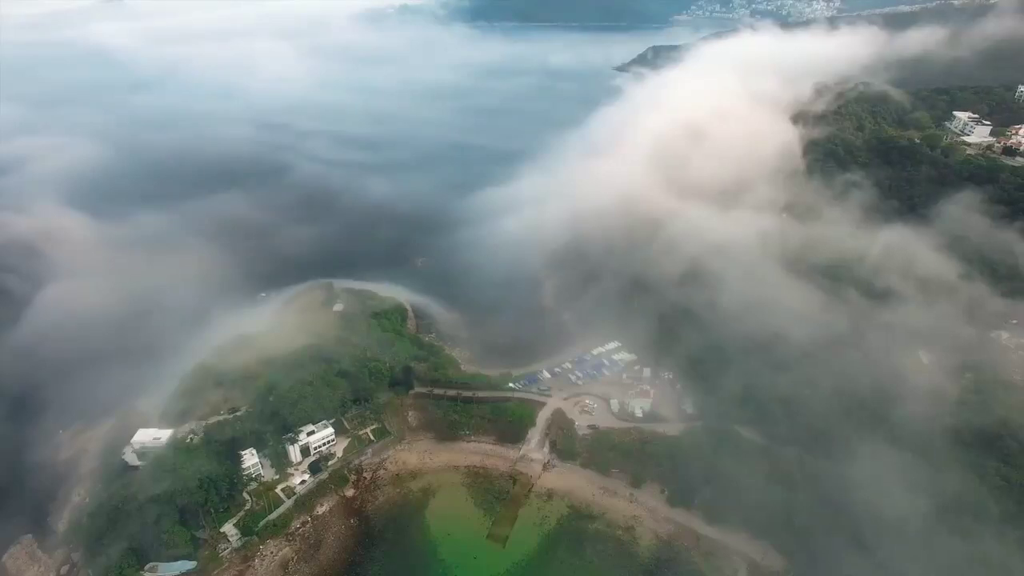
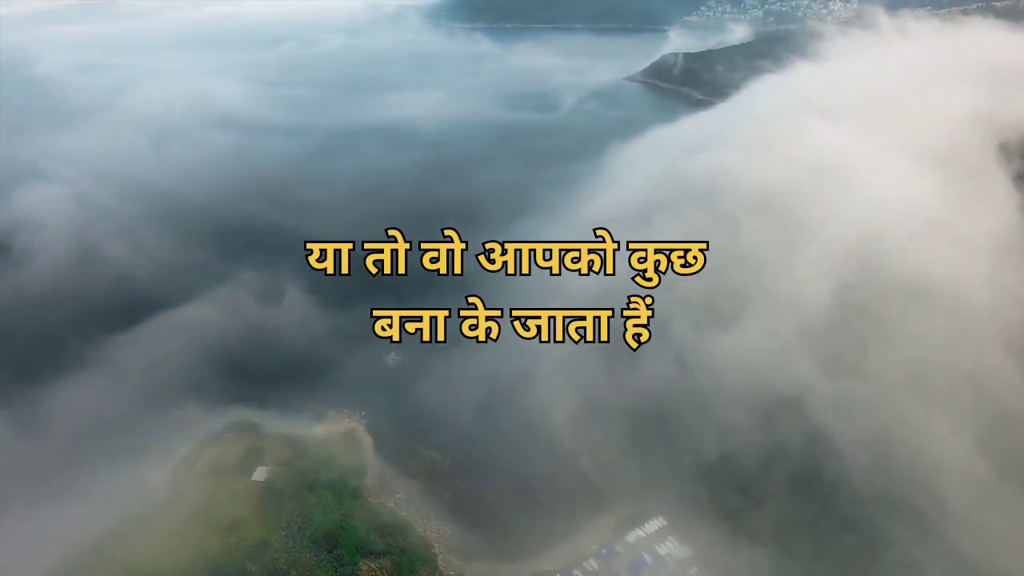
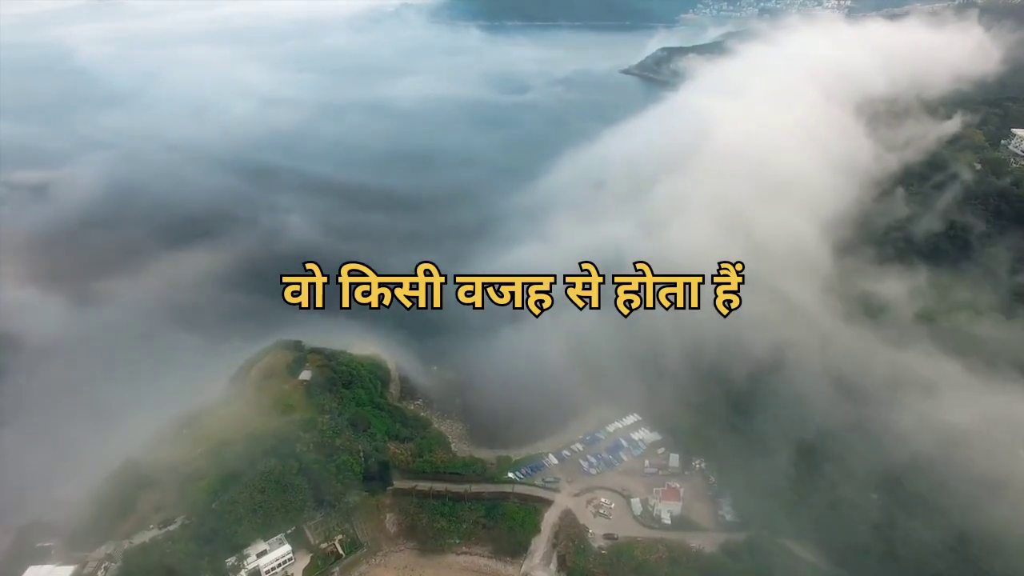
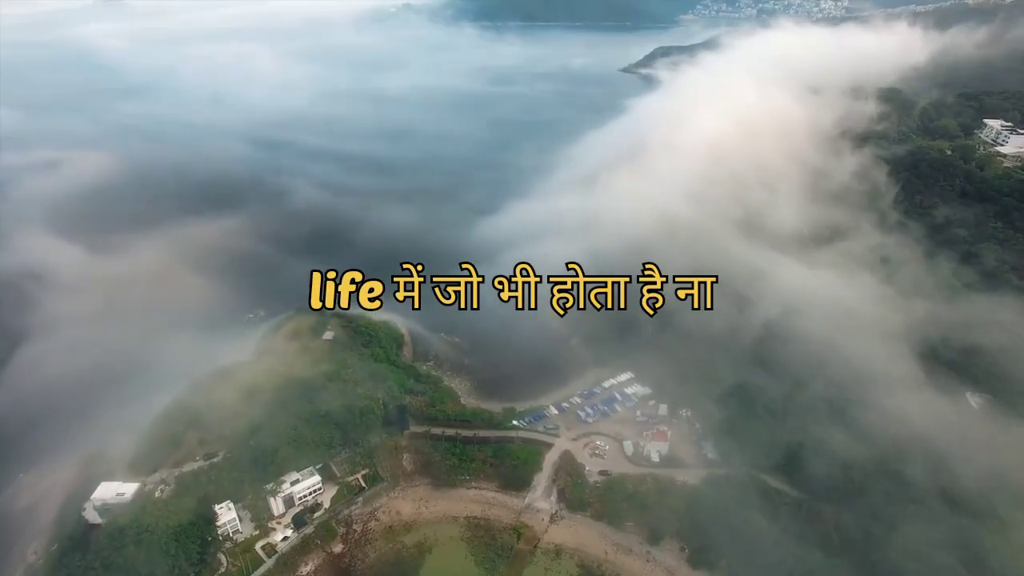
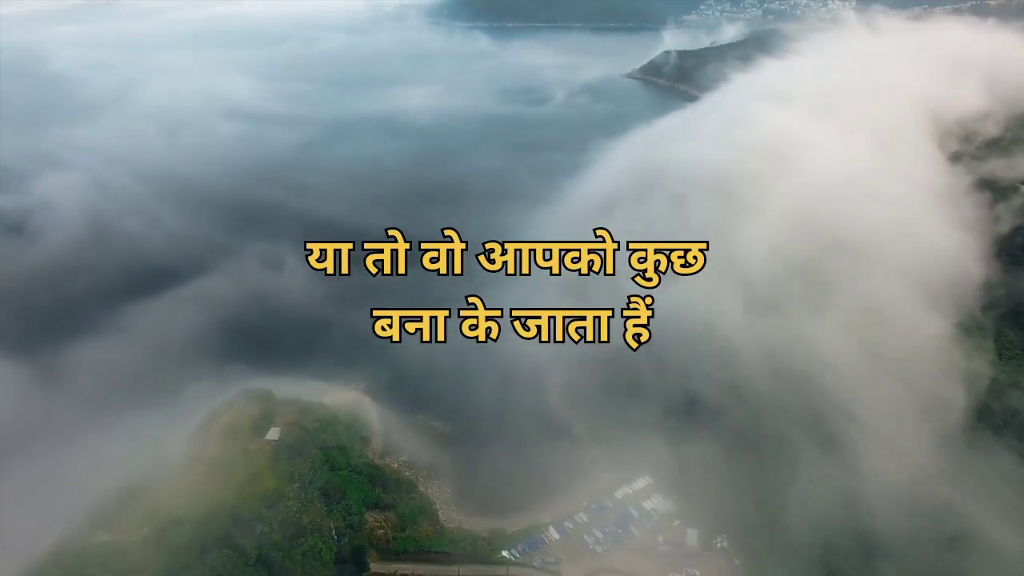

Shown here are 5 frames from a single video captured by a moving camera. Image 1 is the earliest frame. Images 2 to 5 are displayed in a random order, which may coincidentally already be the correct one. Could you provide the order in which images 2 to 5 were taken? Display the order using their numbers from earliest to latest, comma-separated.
4, 3, 5, 2
